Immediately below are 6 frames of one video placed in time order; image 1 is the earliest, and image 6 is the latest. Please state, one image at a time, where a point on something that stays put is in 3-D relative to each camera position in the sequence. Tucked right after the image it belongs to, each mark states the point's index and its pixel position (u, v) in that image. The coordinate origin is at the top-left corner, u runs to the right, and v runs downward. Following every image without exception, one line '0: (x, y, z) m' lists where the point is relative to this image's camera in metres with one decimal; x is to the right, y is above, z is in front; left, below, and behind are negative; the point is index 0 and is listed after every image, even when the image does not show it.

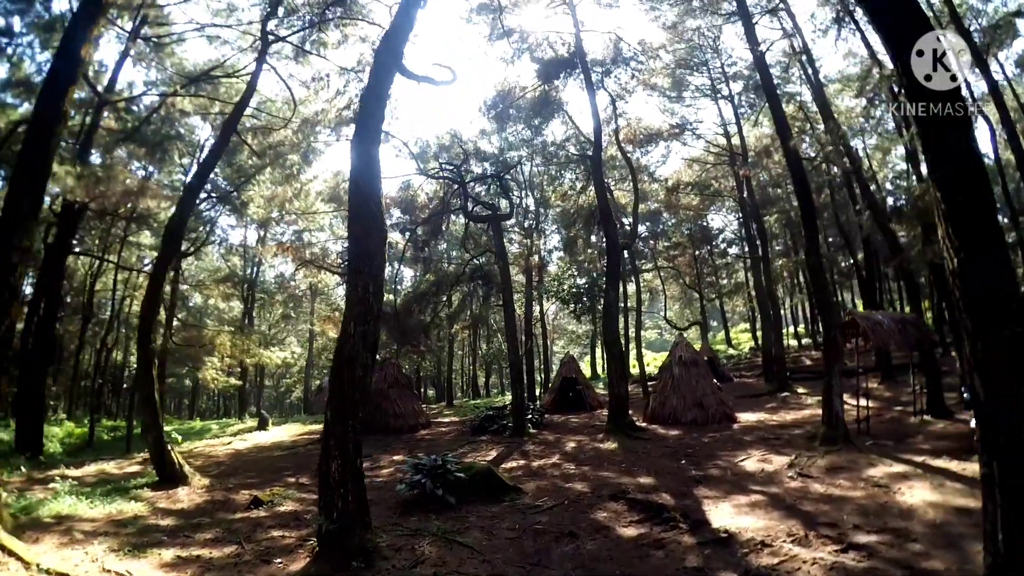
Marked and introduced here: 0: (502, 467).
0: (-0.1, -1.9, +7.2) m
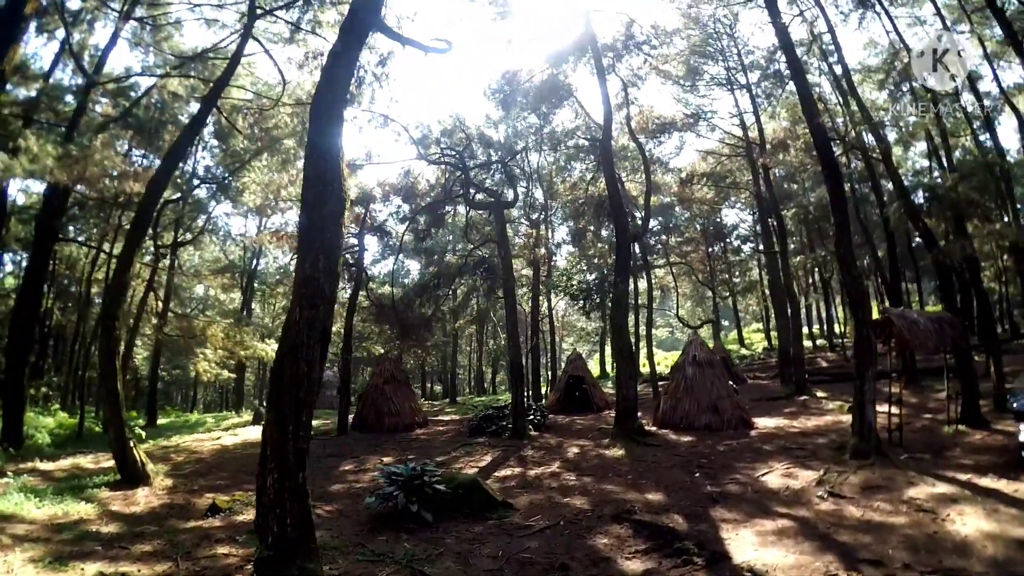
0: (-0.2, -1.8, +6.5) m
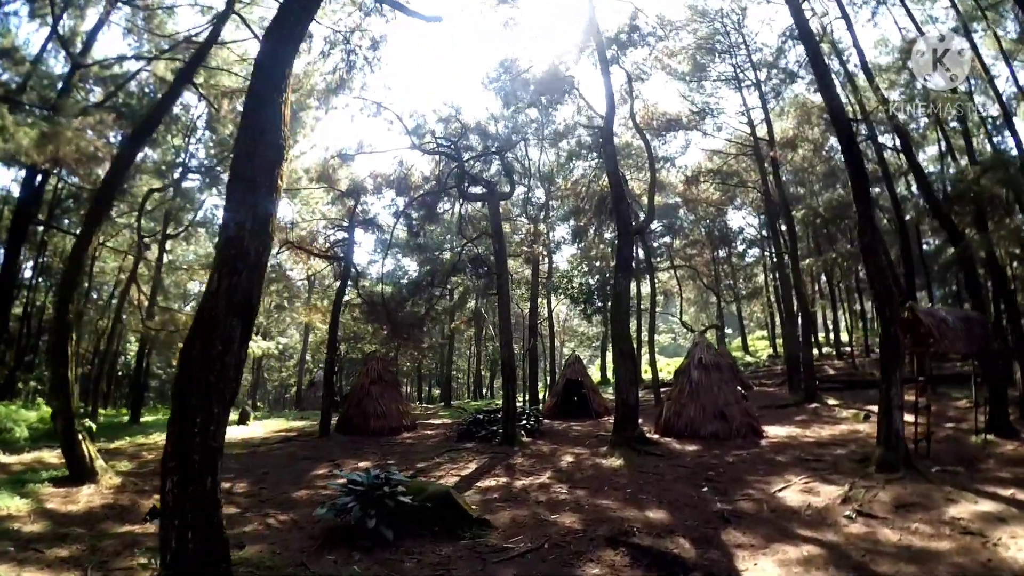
0: (-0.3, -1.7, +5.8) m
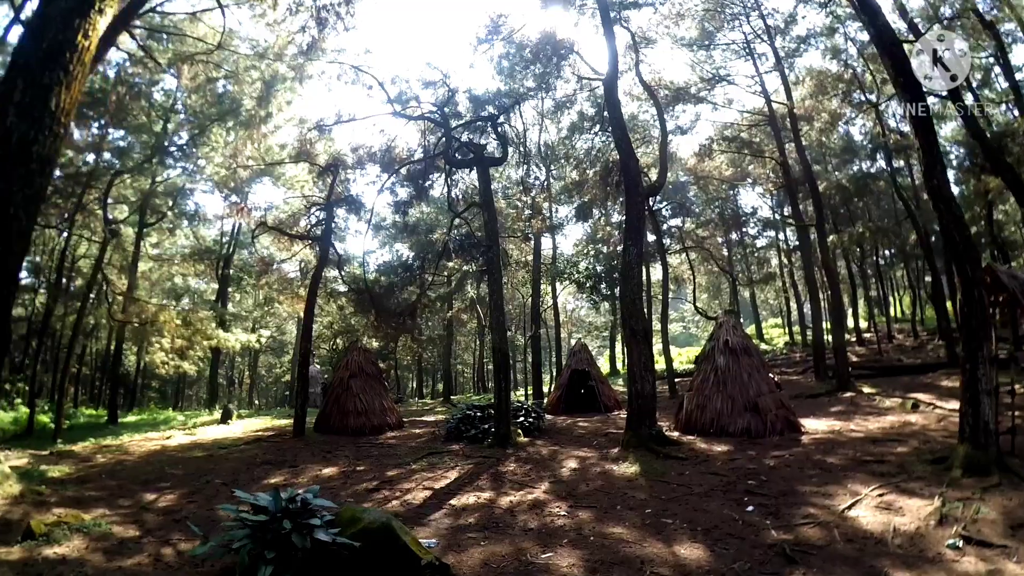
0: (-0.4, -1.4, +4.5) m
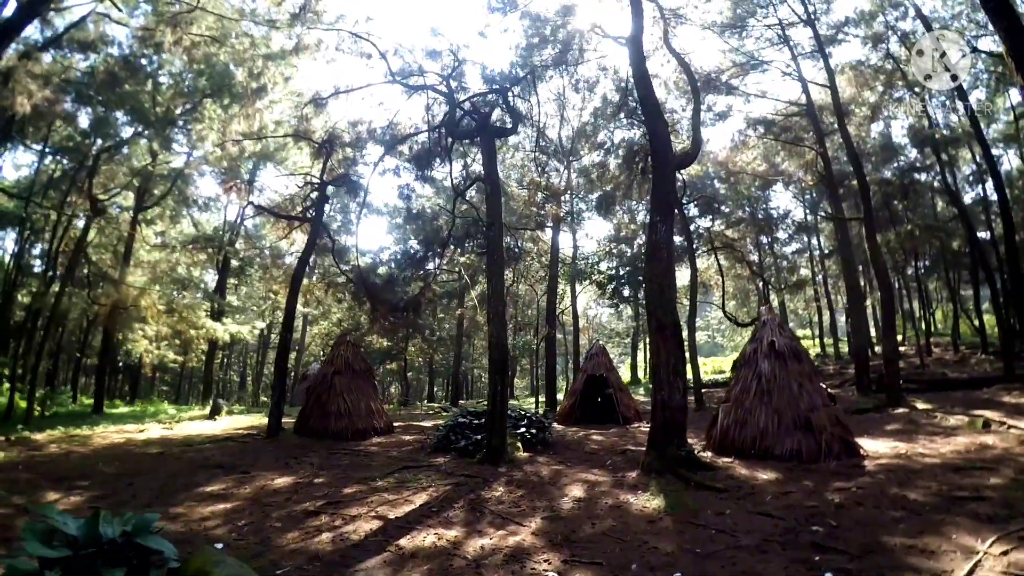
0: (-0.5, -1.2, +3.3) m
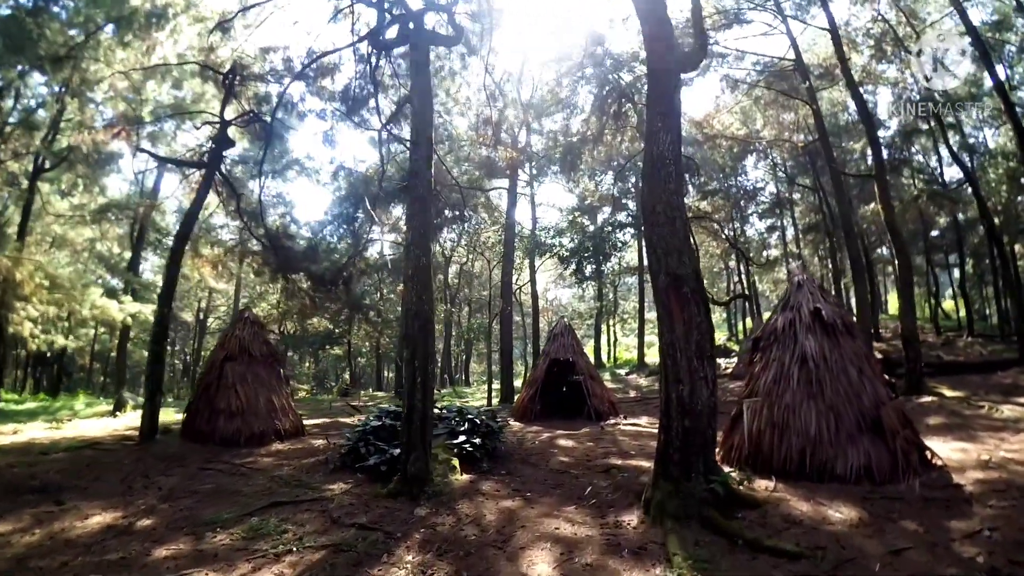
0: (-0.8, -1.0, +1.3) m
